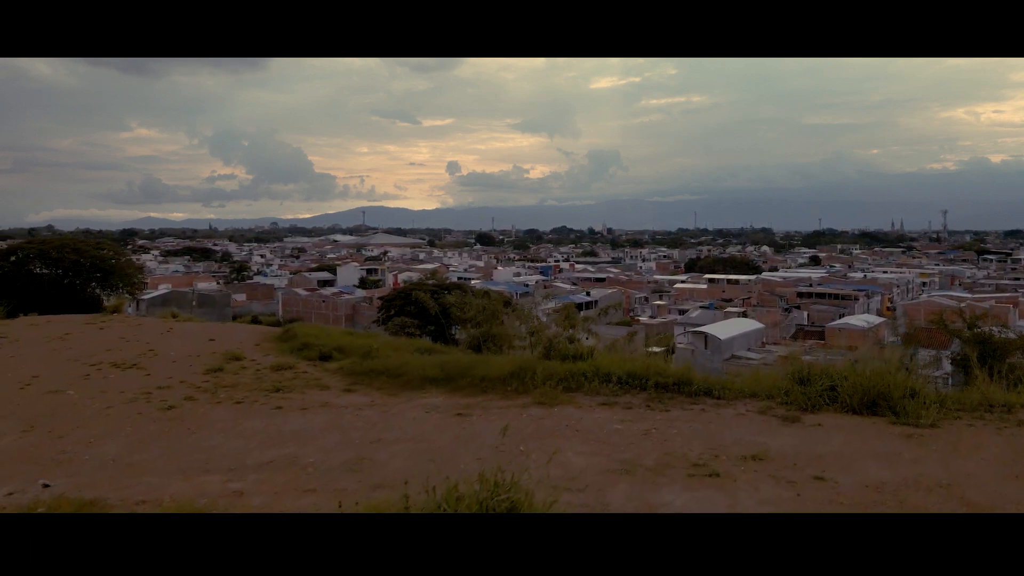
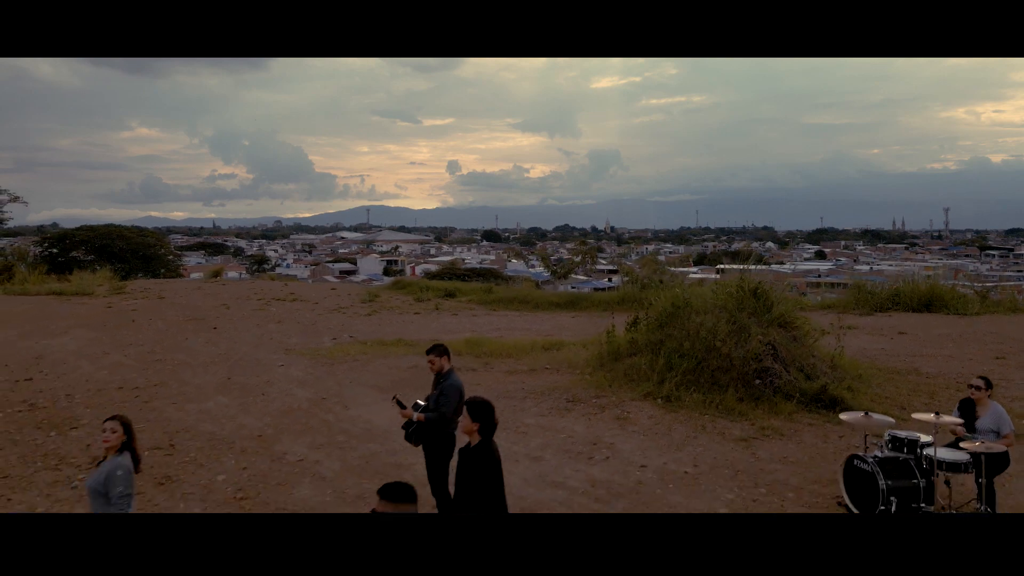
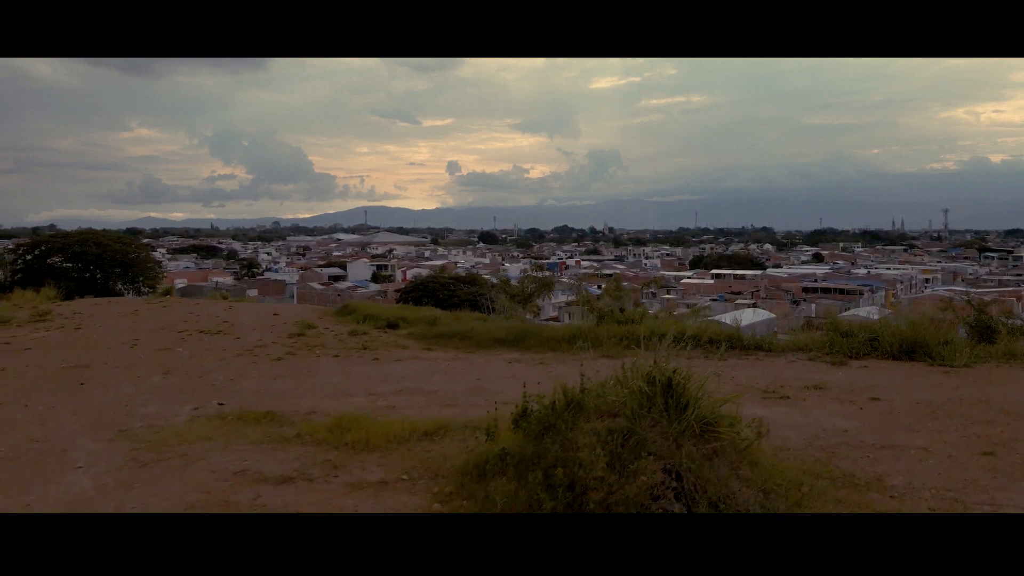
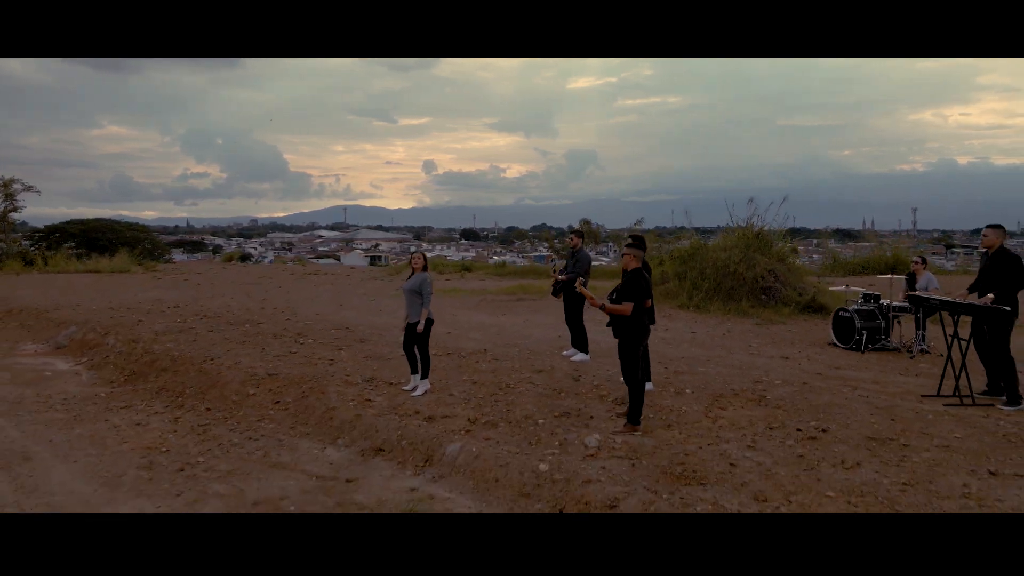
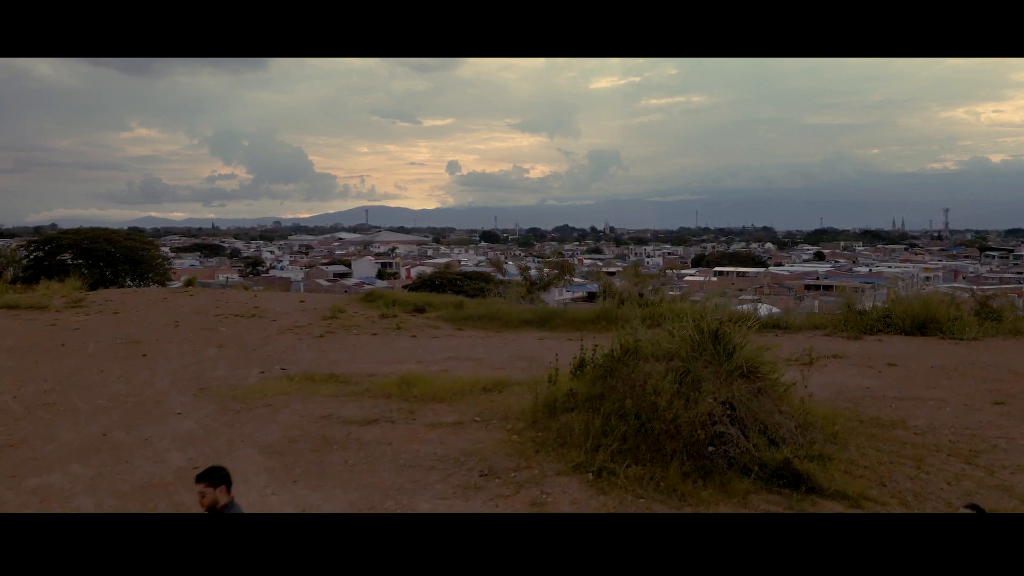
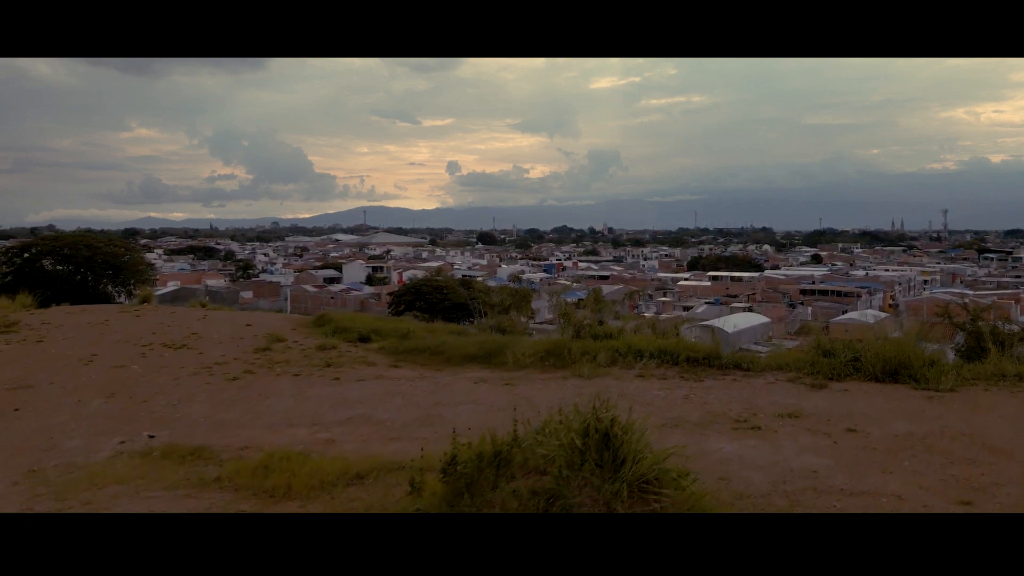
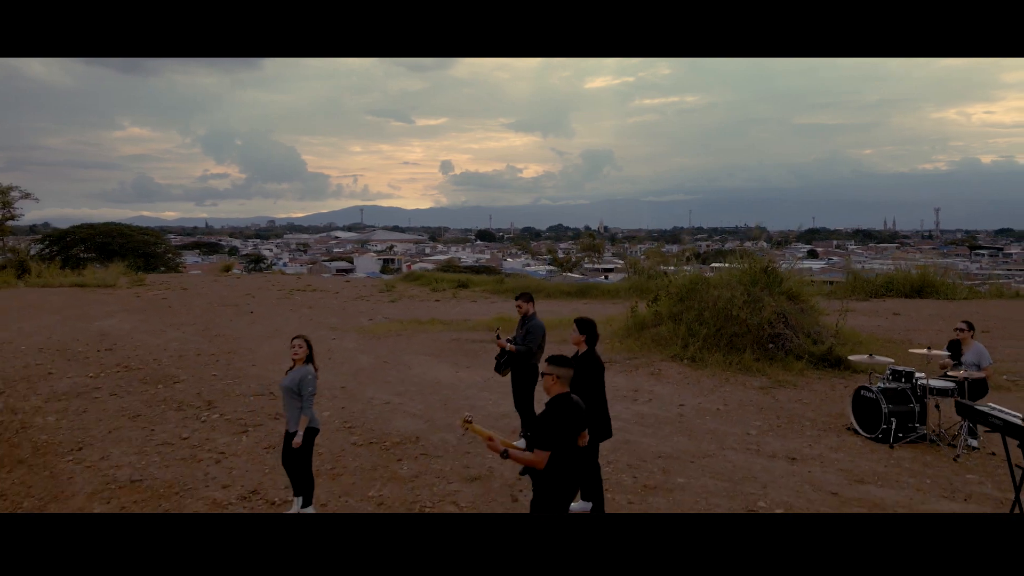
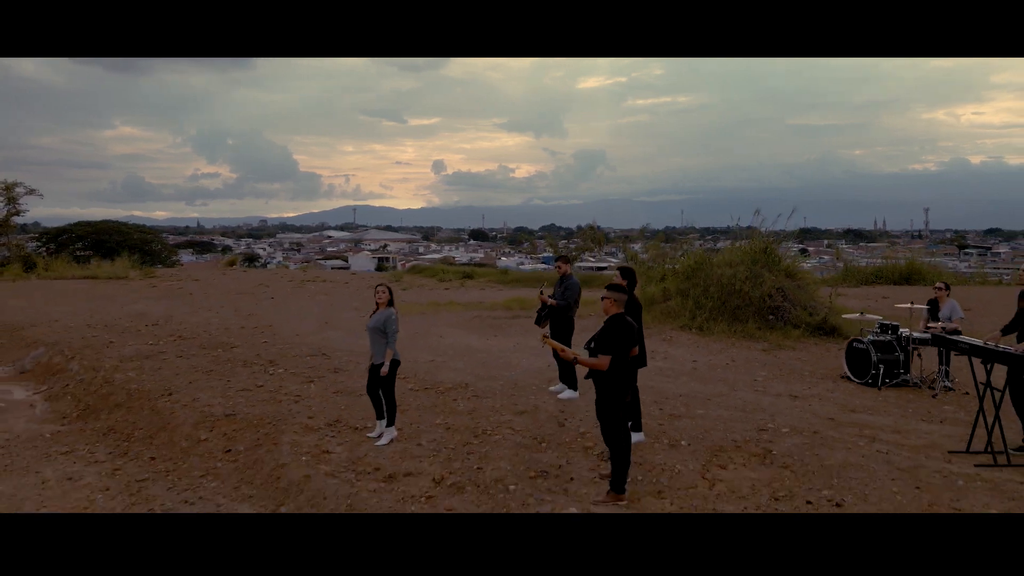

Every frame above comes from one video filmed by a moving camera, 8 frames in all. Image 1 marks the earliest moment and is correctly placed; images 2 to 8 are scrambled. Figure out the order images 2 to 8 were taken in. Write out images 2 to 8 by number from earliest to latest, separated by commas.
6, 3, 5, 2, 7, 8, 4
